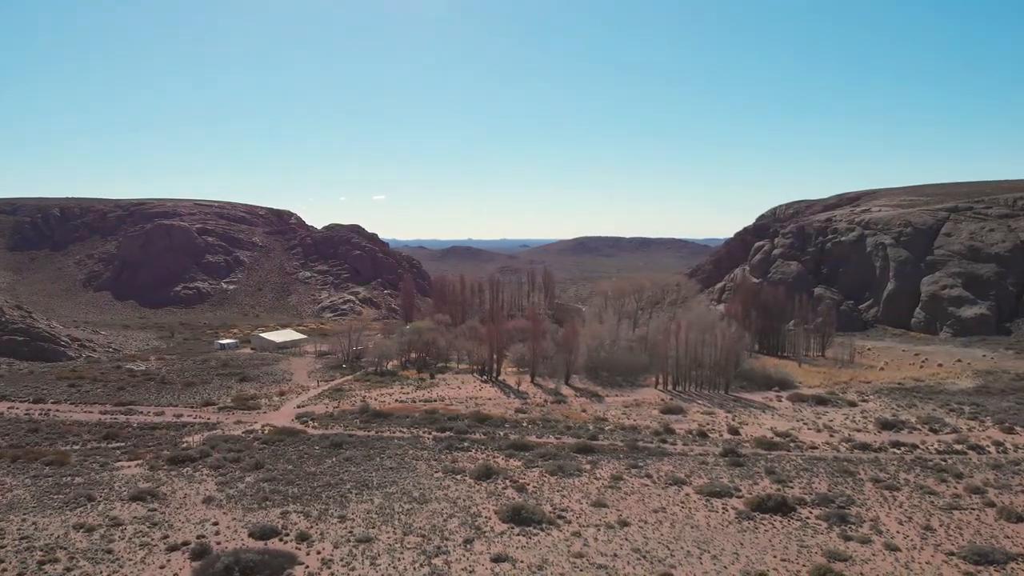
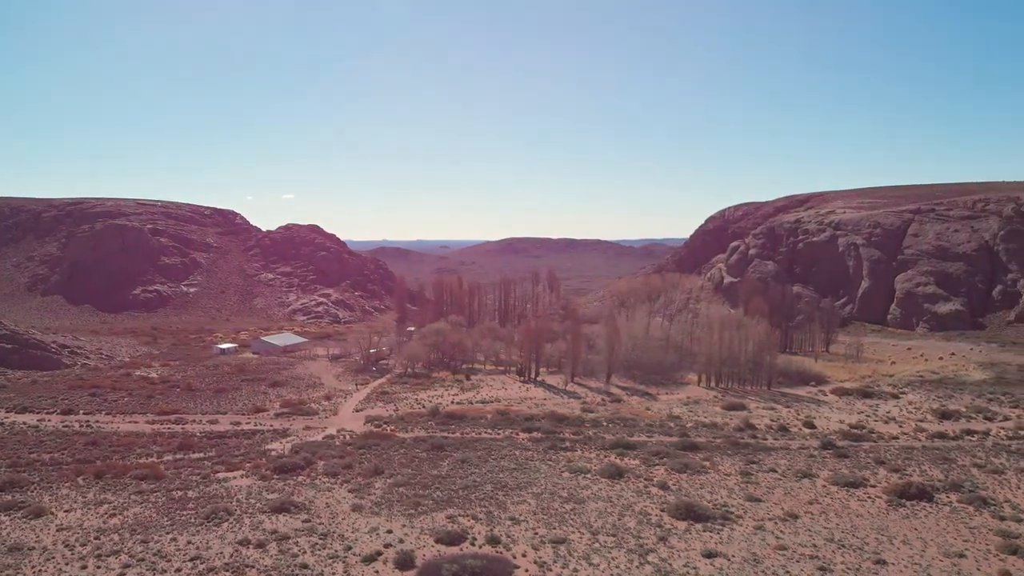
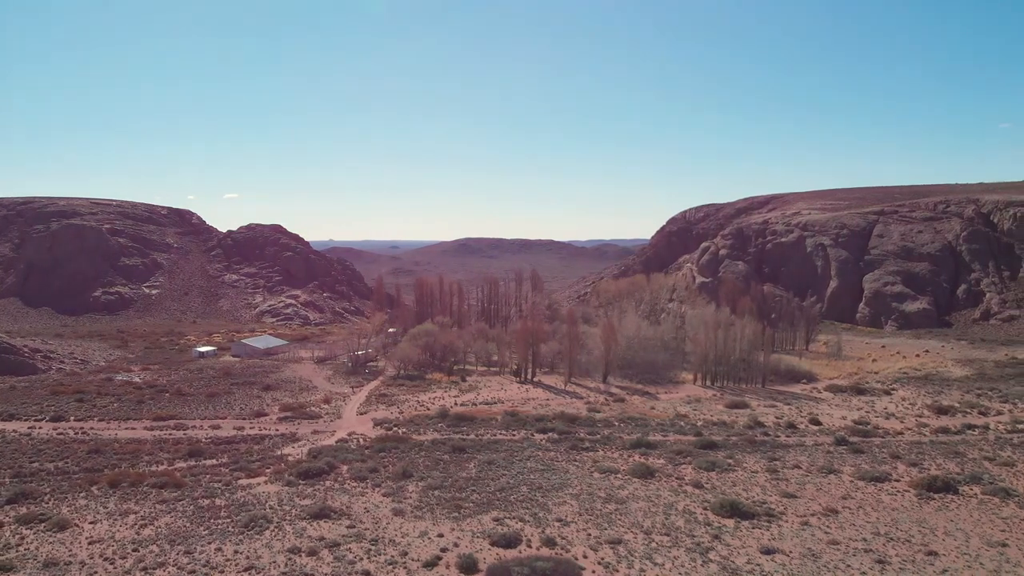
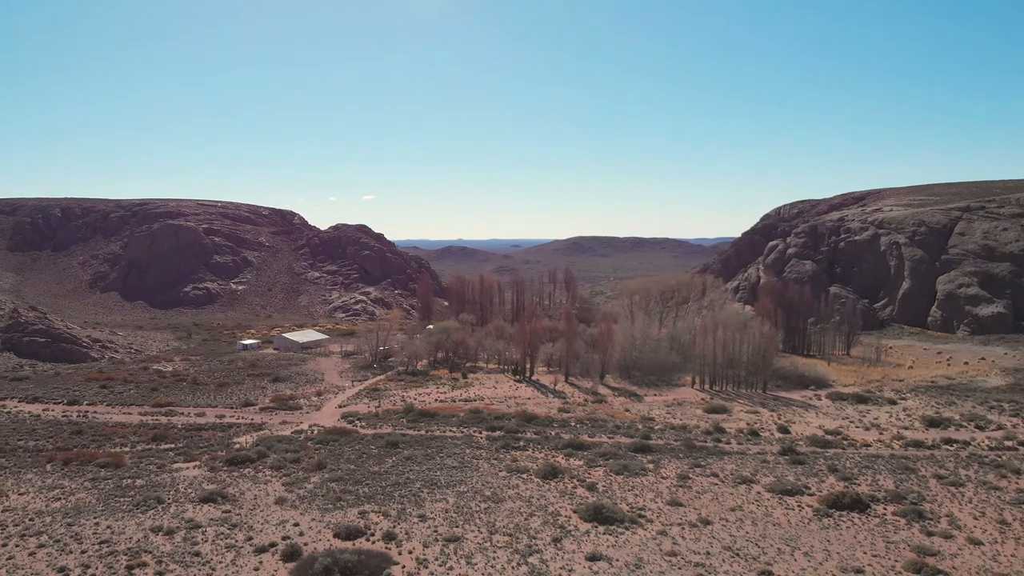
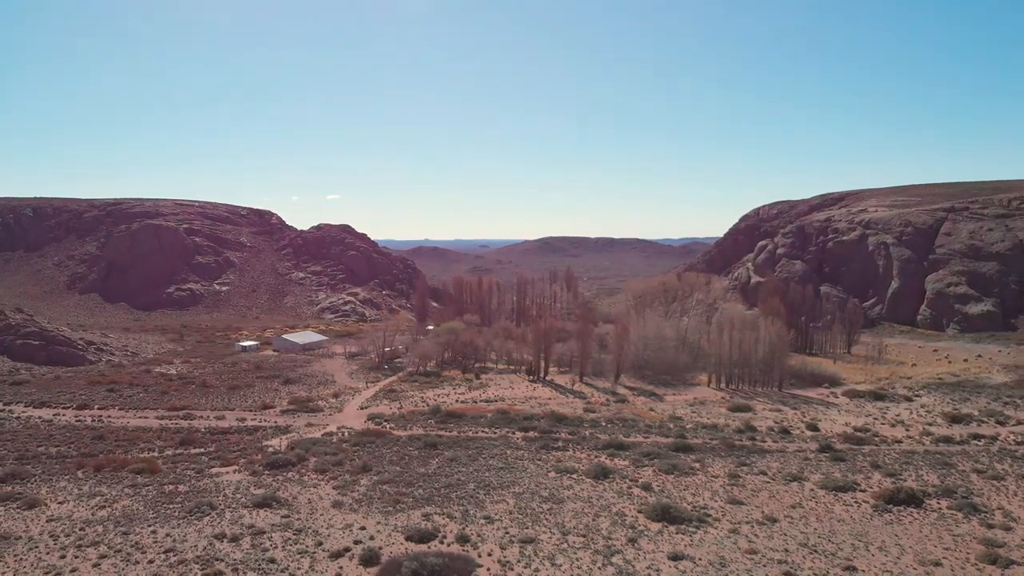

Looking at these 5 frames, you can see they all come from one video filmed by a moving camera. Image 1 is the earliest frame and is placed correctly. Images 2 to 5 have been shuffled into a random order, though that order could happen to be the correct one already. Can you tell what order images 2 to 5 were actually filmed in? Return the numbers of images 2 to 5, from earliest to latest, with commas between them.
4, 5, 2, 3
